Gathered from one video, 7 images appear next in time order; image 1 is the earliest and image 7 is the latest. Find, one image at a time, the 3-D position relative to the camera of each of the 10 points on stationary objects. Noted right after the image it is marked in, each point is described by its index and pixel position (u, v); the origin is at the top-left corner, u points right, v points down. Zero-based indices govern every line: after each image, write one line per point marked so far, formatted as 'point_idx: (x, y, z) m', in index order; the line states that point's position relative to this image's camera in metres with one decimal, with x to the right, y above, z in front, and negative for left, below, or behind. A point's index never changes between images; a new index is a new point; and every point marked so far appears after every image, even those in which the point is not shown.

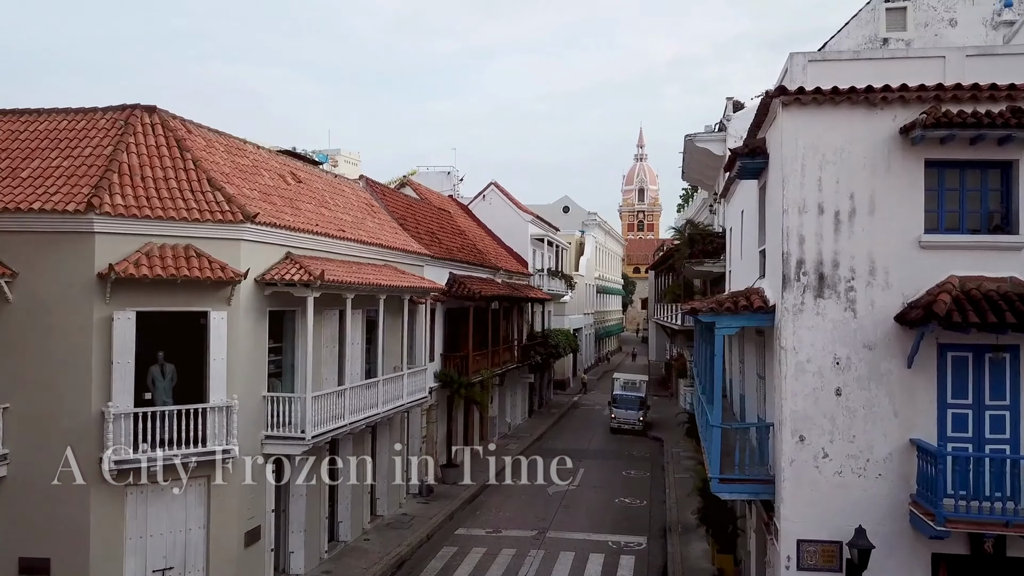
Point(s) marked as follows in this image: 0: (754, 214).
0: (+4.0, +1.2, +13.1) m
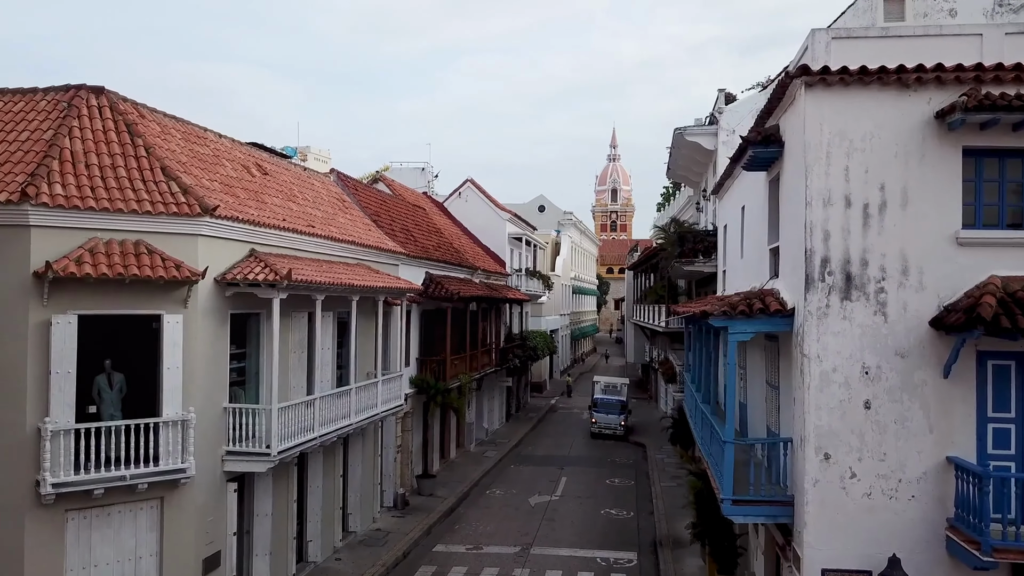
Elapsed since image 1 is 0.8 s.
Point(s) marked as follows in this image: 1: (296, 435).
0: (+3.8, +1.2, +12.1) m
1: (-3.6, -2.5, +13.5) m
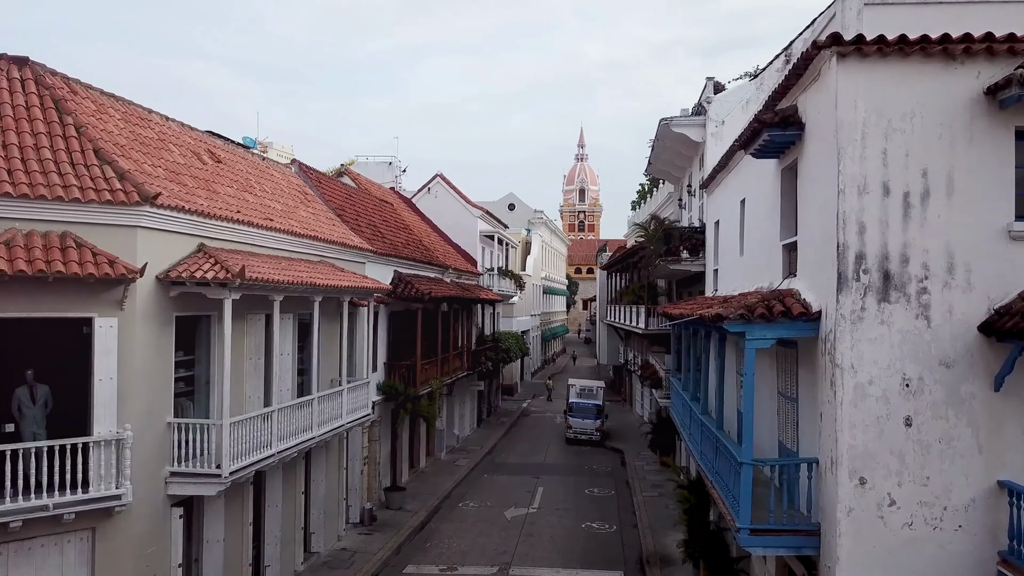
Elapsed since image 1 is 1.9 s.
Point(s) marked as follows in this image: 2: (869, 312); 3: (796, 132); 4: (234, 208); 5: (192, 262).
0: (+3.5, +1.2, +11.0) m
1: (-3.9, -2.4, +12.0) m
2: (+3.5, -0.2, +7.8) m
3: (+3.3, +1.8, +9.3) m
4: (-4.6, +1.3, +13.2) m
5: (-4.5, +0.4, +11.2) m
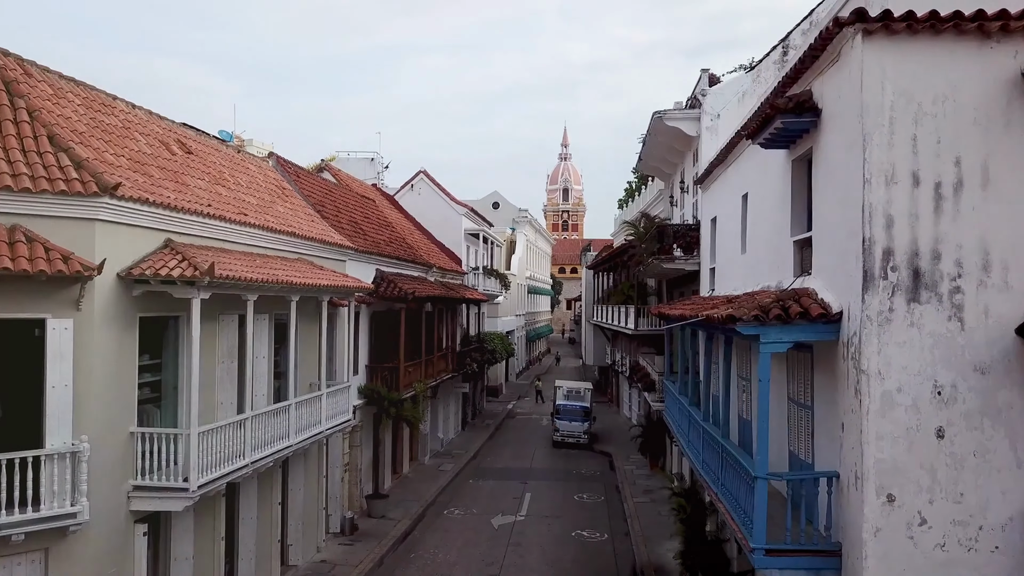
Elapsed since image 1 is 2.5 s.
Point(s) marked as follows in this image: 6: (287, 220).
0: (+3.4, +1.2, +10.4) m
1: (-4.0, -2.4, +11.2) m
2: (+3.4, -0.2, +7.2) m
3: (+3.2, +1.8, +8.6) m
4: (-4.7, +1.3, +12.4) m
5: (-4.6, +0.4, +10.3) m
6: (-4.4, +1.3, +15.6) m
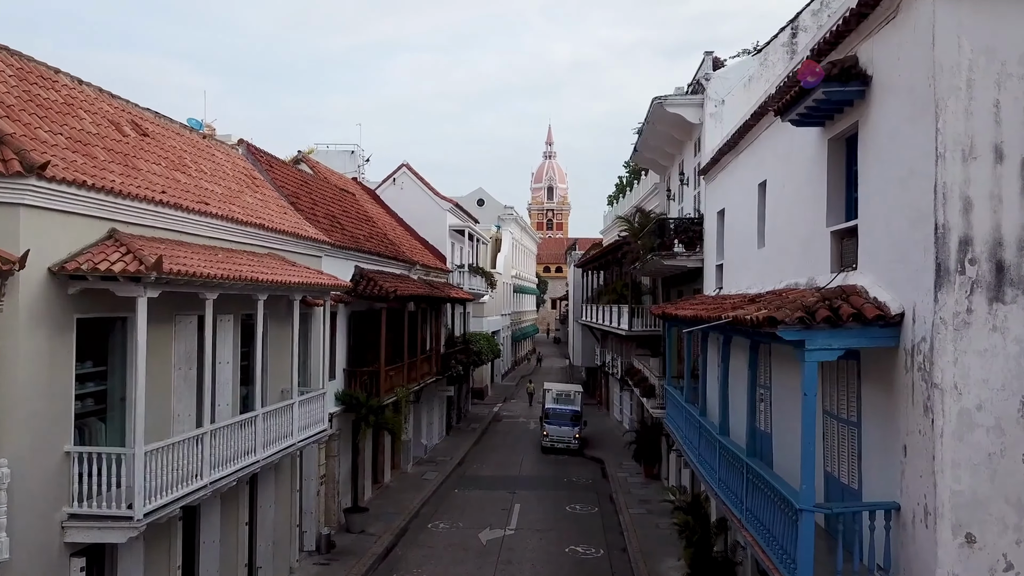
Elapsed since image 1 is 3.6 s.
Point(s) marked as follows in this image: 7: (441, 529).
0: (+3.4, +1.2, +9.1) m
1: (-4.1, -2.4, +9.8) m
2: (+3.4, -0.2, +5.9) m
3: (+3.2, +1.8, +7.4) m
4: (-4.8, +1.4, +11.0) m
5: (-4.6, +0.4, +8.9) m
6: (-4.5, +1.4, +14.2) m
7: (-1.7, -5.7, +18.9) m
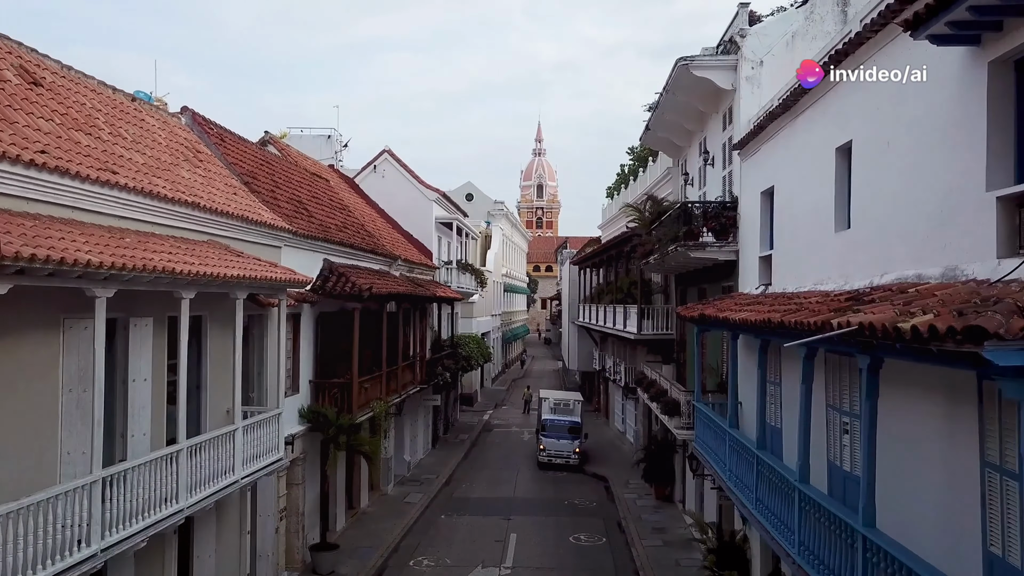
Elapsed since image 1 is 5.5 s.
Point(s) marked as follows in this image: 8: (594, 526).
0: (+3.4, +1.3, +6.4) m
1: (-4.0, -2.3, +7.0) m
2: (+3.6, -0.2, +3.2) m
3: (+3.3, +1.9, +4.7) m
4: (-4.8, +1.4, +8.1) m
5: (-4.6, +0.5, +6.1) m
6: (-4.5, +1.4, +11.4) m
7: (-1.8, -5.6, +16.1) m
8: (+2.0, -5.7, +19.3) m
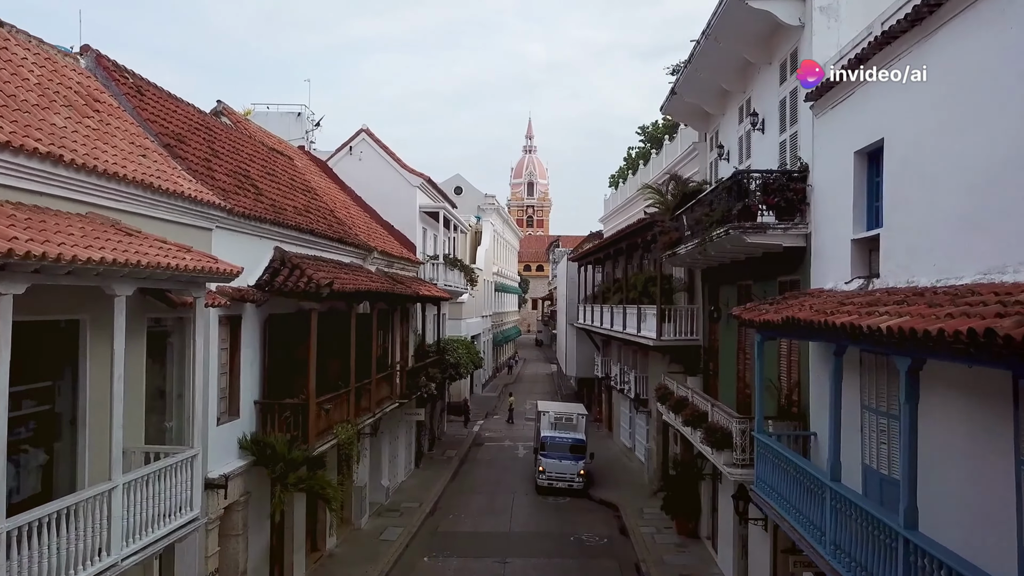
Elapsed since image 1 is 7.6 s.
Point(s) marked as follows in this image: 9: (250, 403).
0: (+3.6, +1.4, +3.1) m
1: (-3.9, -2.3, +3.6) m
2: (+3.7, -0.1, -0.1) m
3: (+3.4, +2.0, +1.4) m
4: (-4.7, +1.5, +4.7) m
5: (-4.4, +0.5, +2.7) m
6: (-4.5, +1.5, +8.0) m
7: (-1.8, -5.6, +12.8) m
8: (+1.9, -5.6, +16.0) m
9: (-4.0, -1.7, +12.1) m
